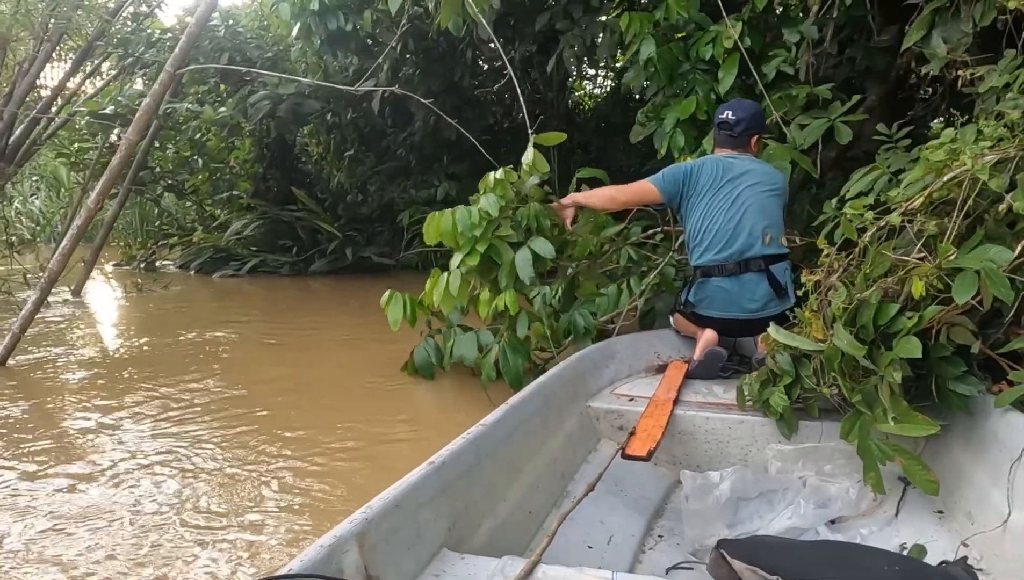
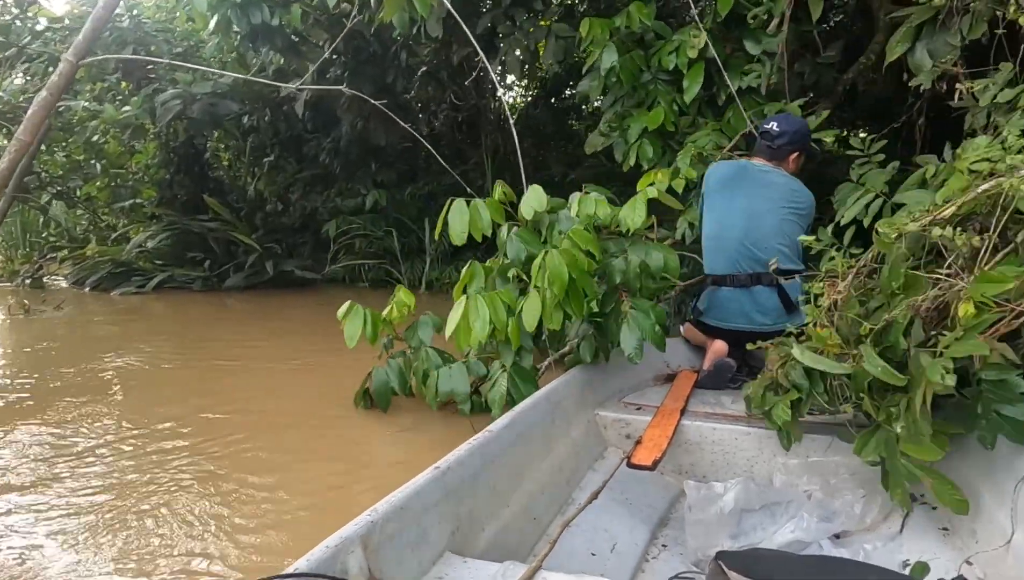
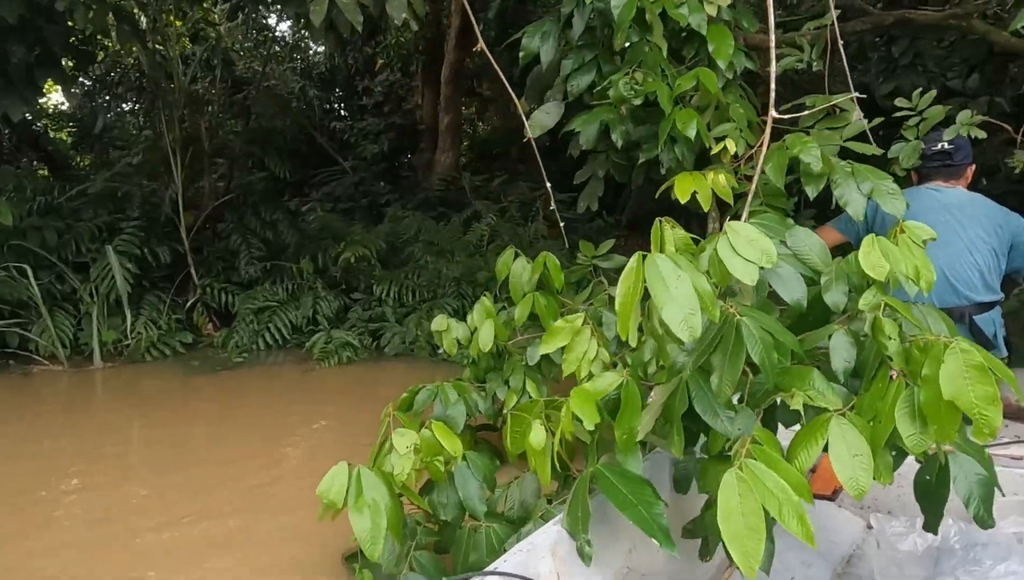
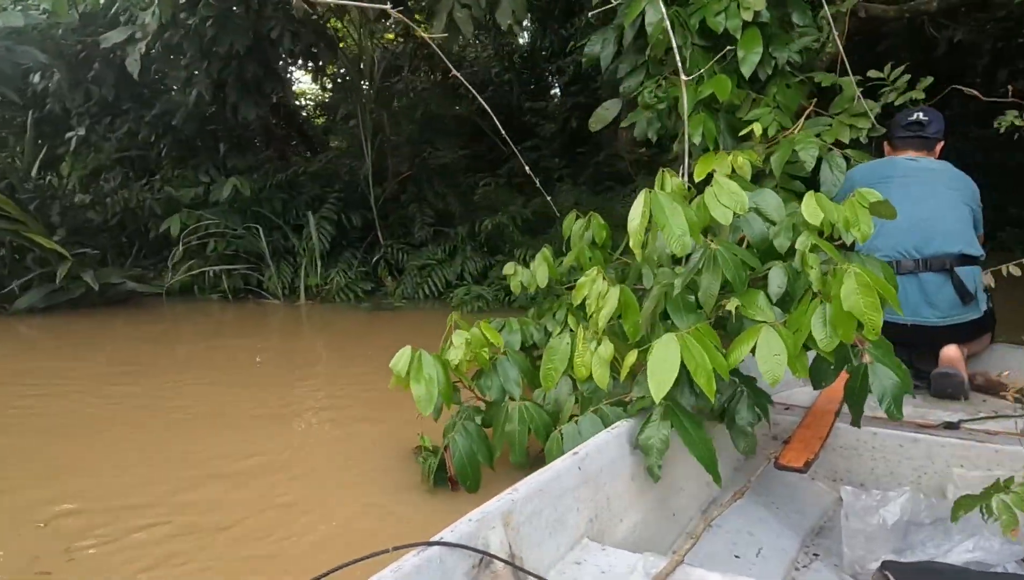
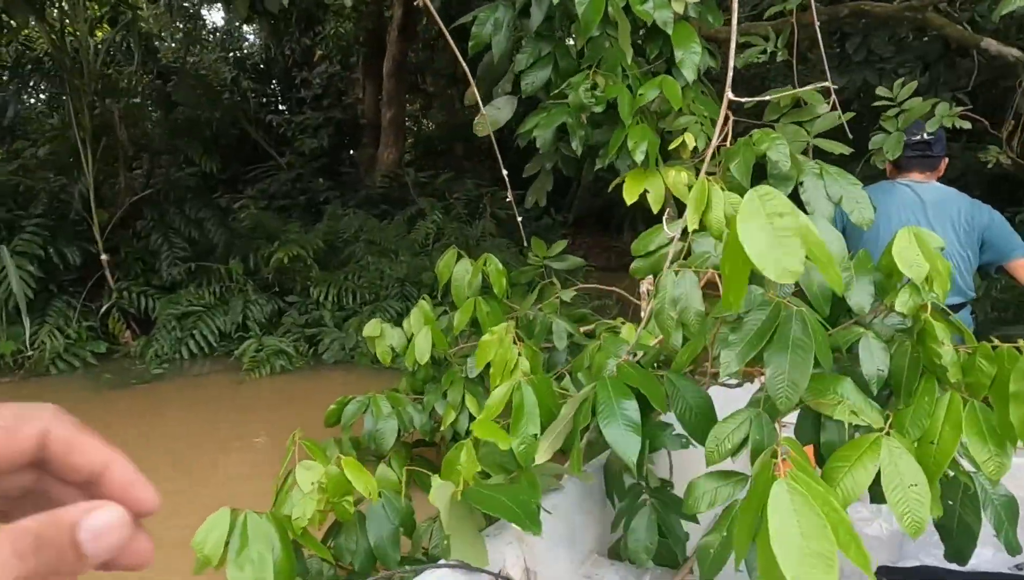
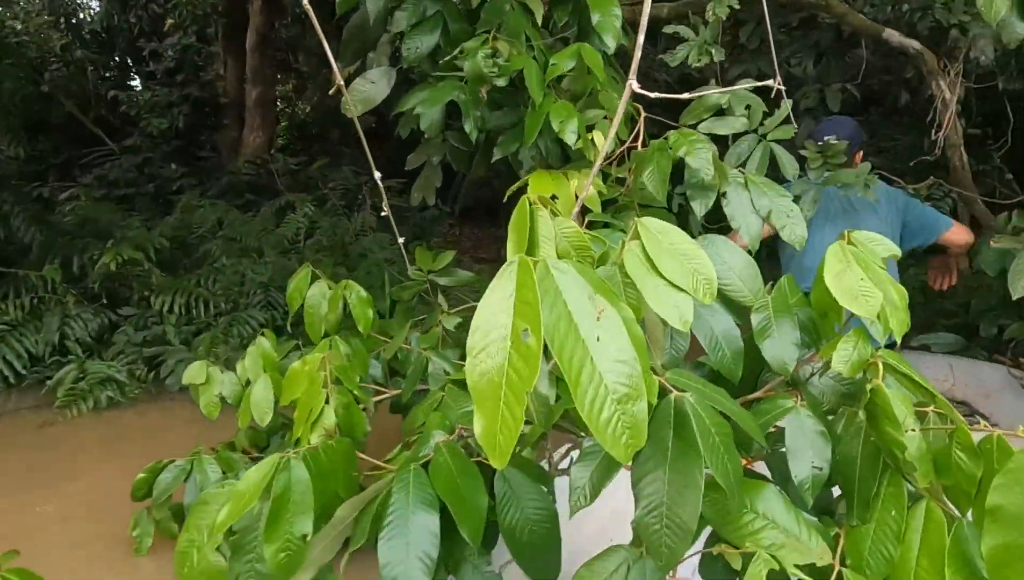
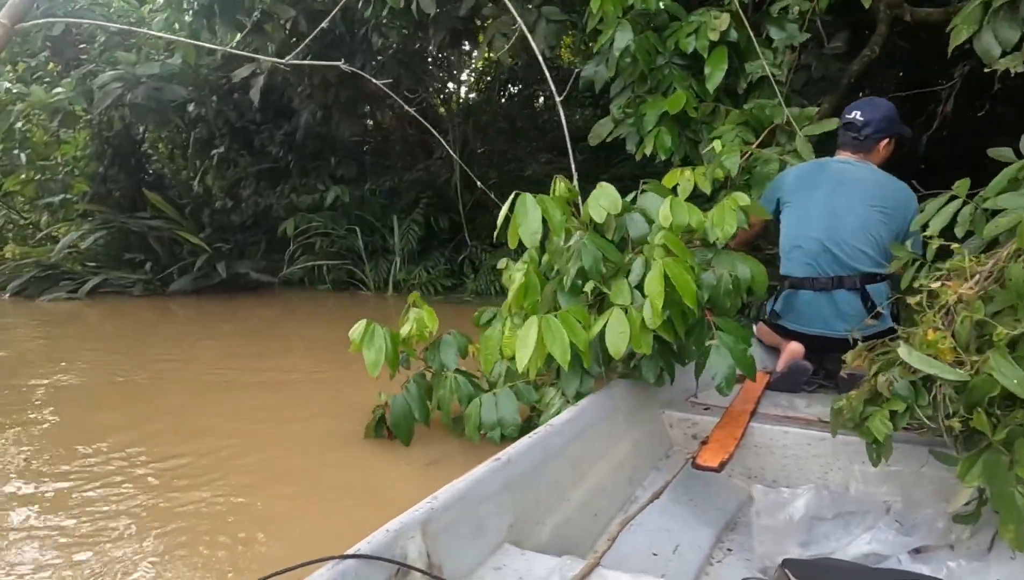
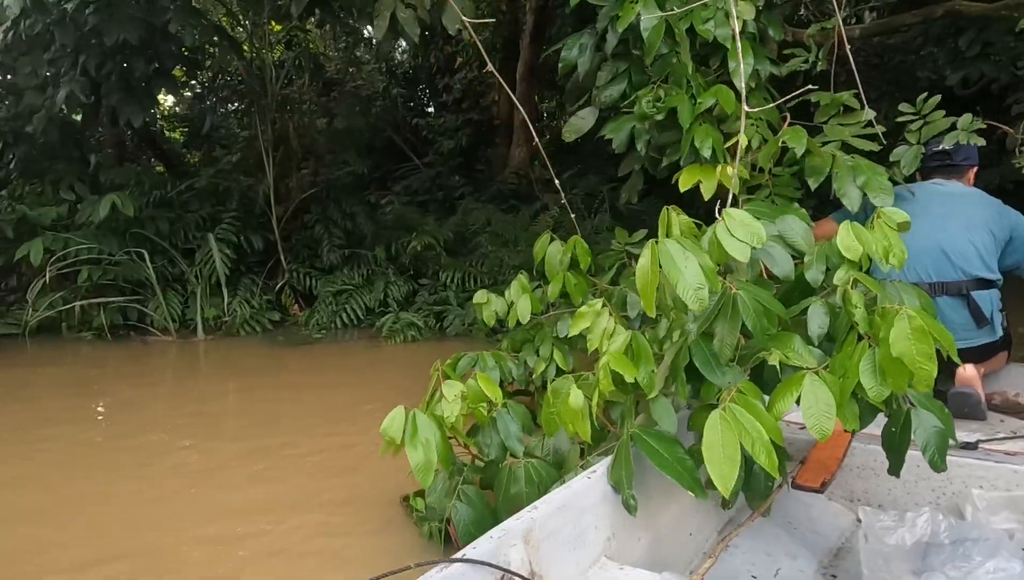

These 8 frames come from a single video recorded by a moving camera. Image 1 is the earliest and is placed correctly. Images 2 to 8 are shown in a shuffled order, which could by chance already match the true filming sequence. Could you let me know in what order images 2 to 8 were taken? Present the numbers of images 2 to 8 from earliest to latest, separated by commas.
2, 7, 4, 8, 3, 5, 6
